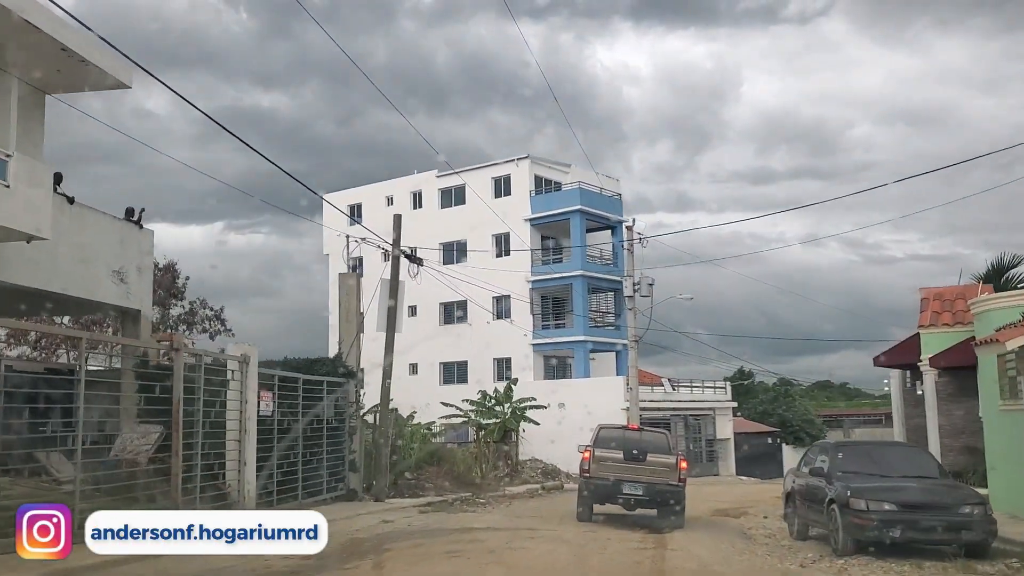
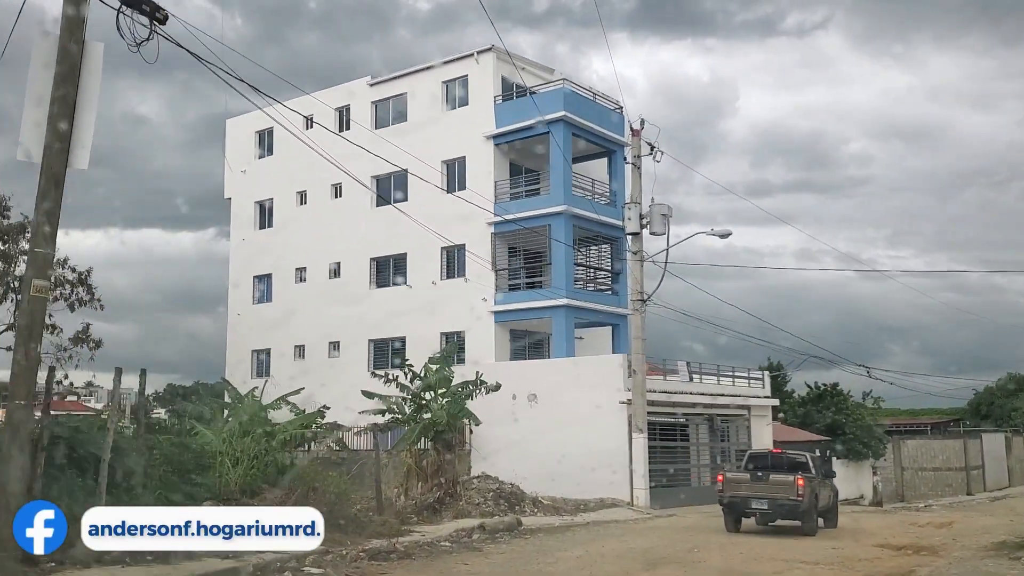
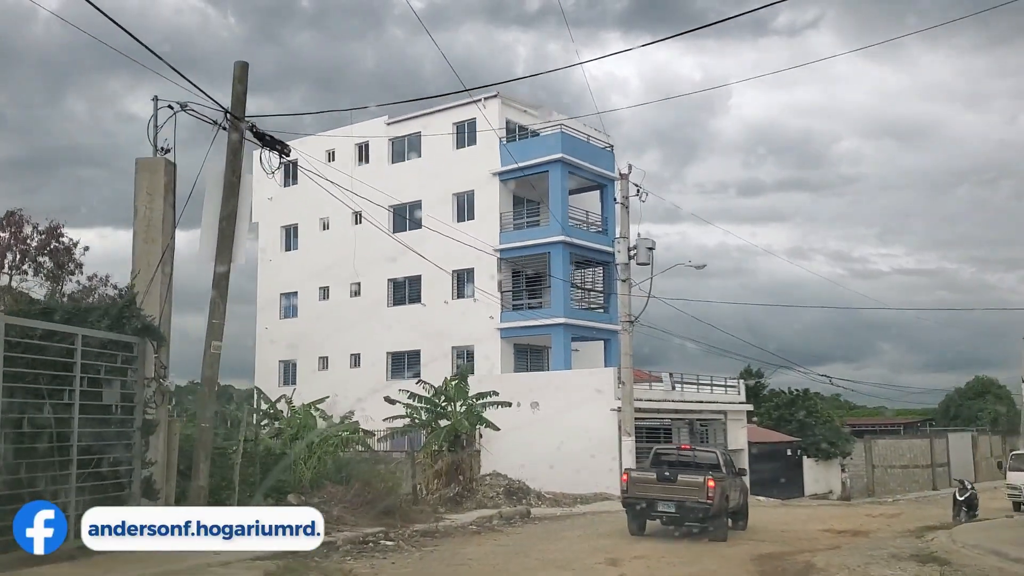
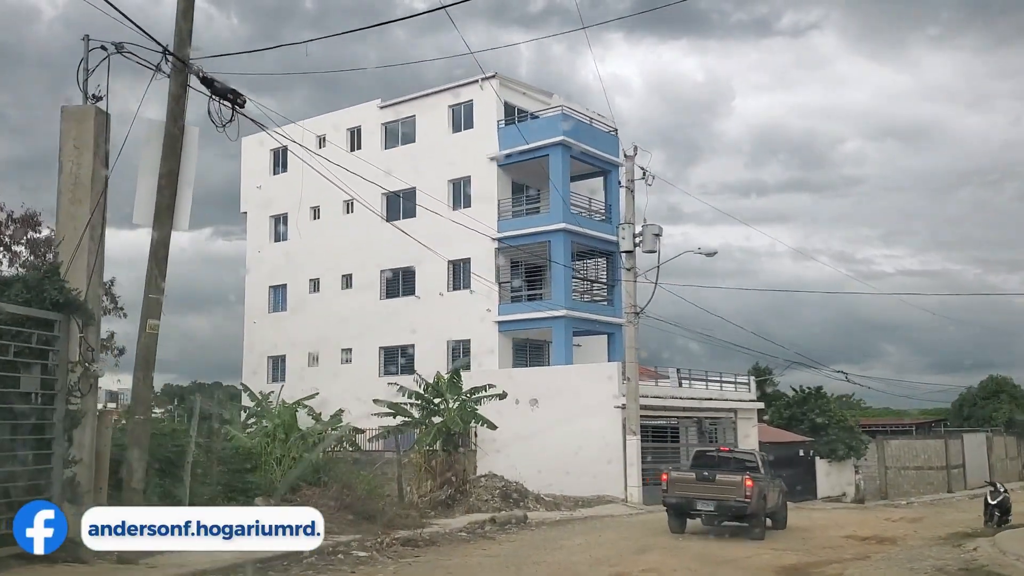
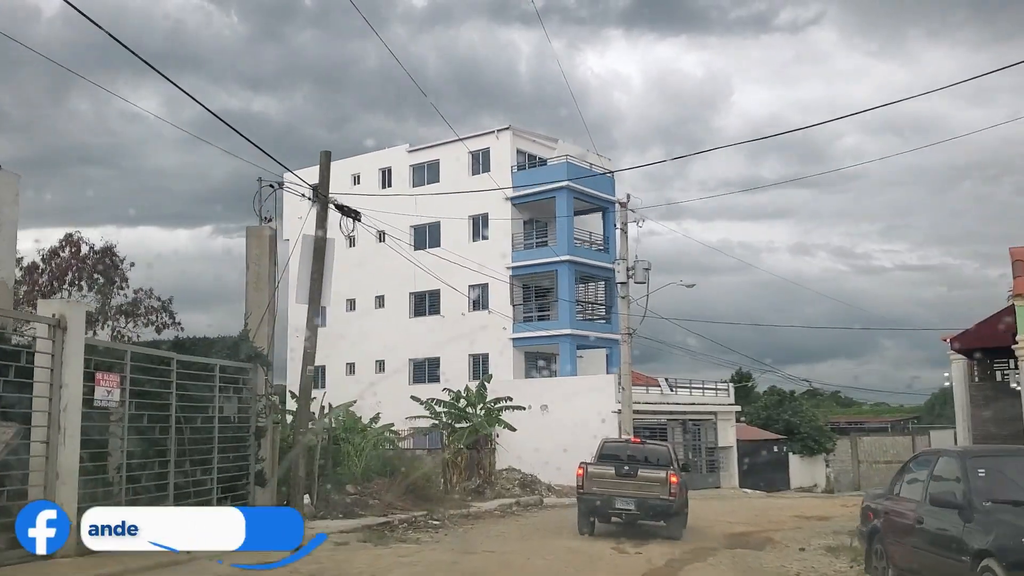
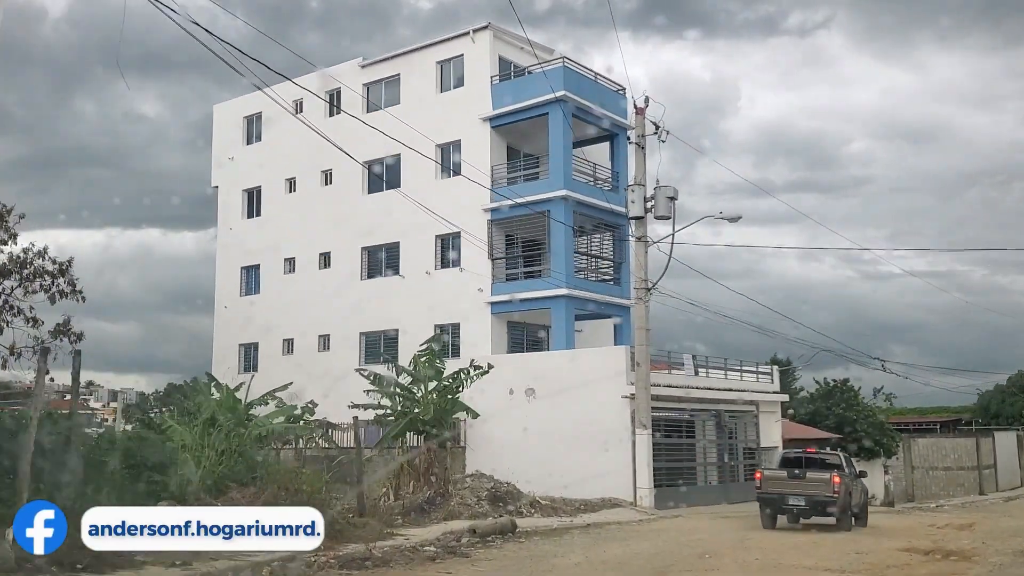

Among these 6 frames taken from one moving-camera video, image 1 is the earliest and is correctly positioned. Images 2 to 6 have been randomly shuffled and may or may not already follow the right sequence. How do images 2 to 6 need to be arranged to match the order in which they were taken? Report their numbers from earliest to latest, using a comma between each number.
5, 3, 4, 2, 6
